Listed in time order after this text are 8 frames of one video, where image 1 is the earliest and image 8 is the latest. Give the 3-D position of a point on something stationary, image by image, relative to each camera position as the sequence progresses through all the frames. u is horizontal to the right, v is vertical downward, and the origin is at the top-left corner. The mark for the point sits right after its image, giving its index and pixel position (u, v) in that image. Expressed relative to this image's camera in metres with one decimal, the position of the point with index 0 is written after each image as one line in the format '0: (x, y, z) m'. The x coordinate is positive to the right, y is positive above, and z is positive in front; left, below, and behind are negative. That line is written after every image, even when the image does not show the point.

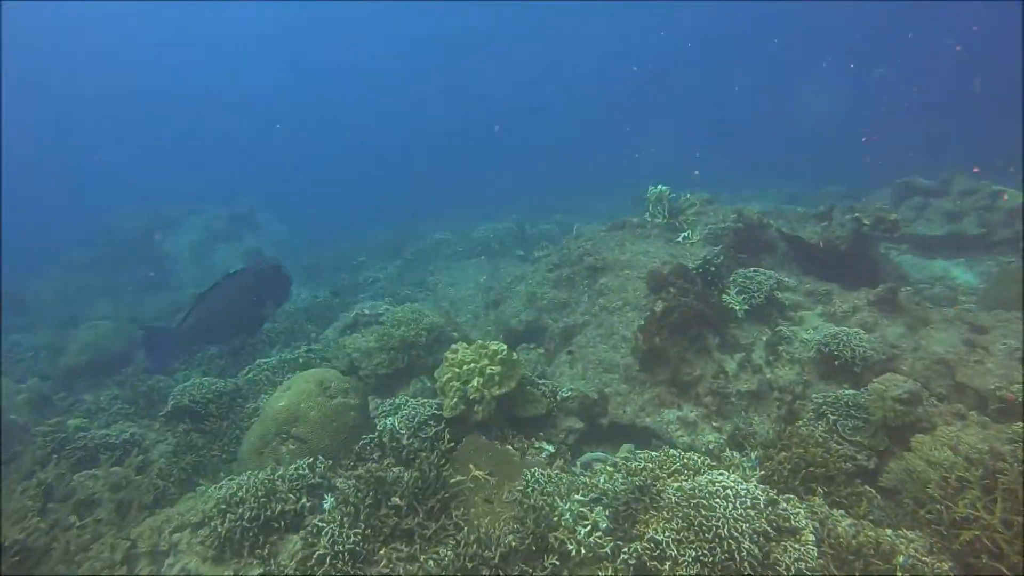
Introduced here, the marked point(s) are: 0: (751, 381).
0: (+2.8, -1.1, +5.9) m
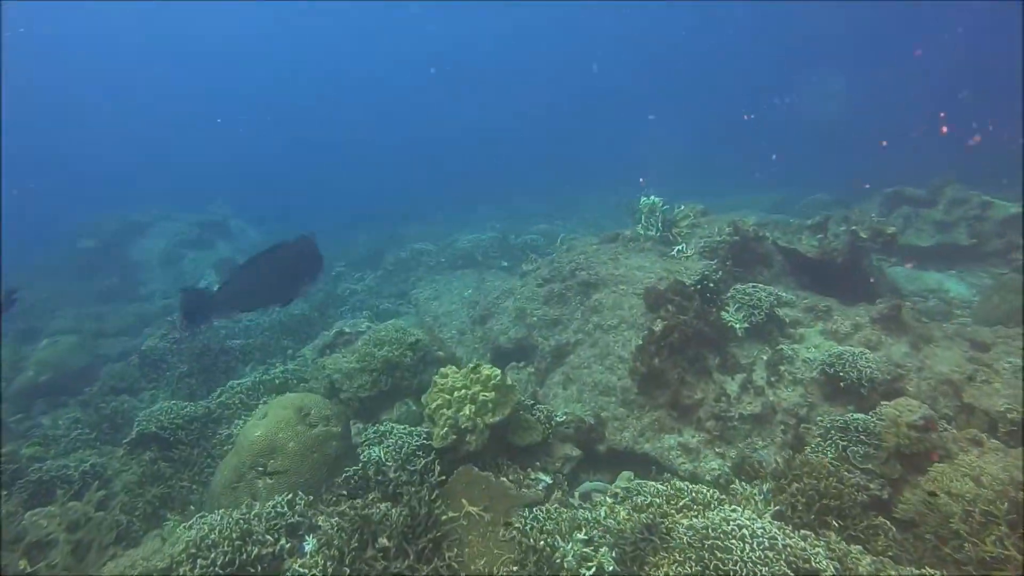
0: (+2.7, -1.3, +5.7) m
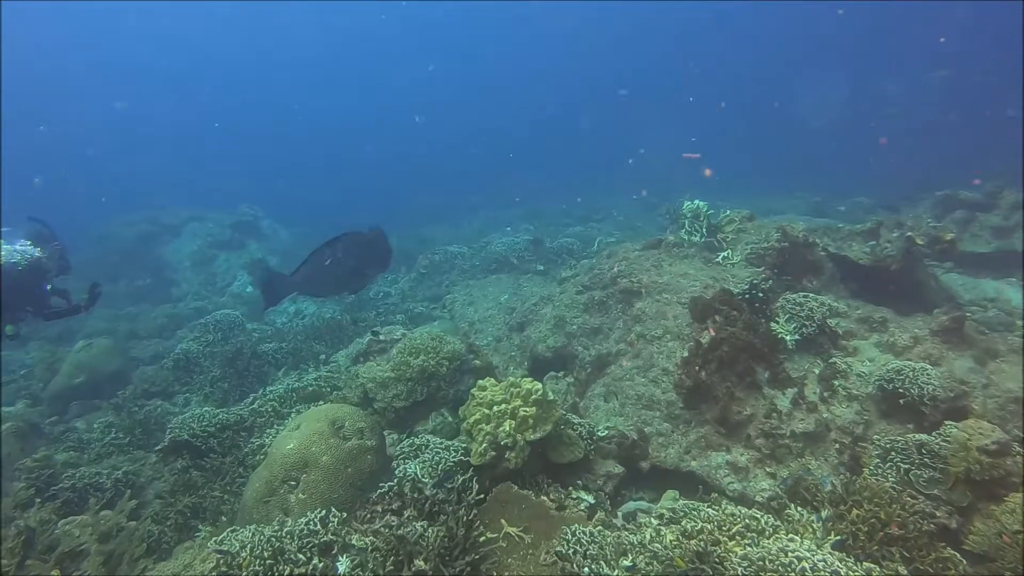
0: (+3.1, -1.4, +5.4) m
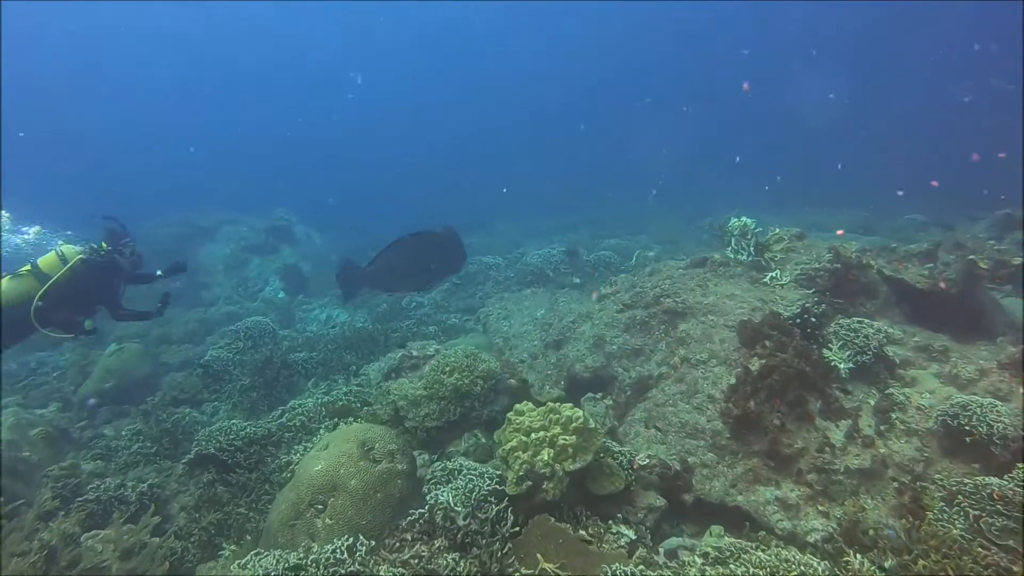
0: (+3.4, -1.7, +5.0) m
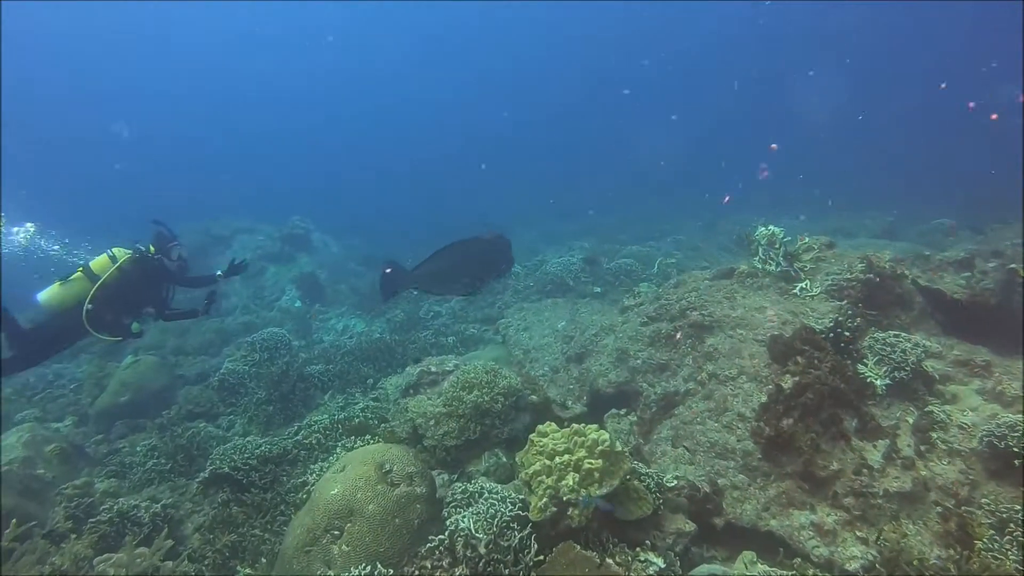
0: (+3.6, -1.8, +4.8) m
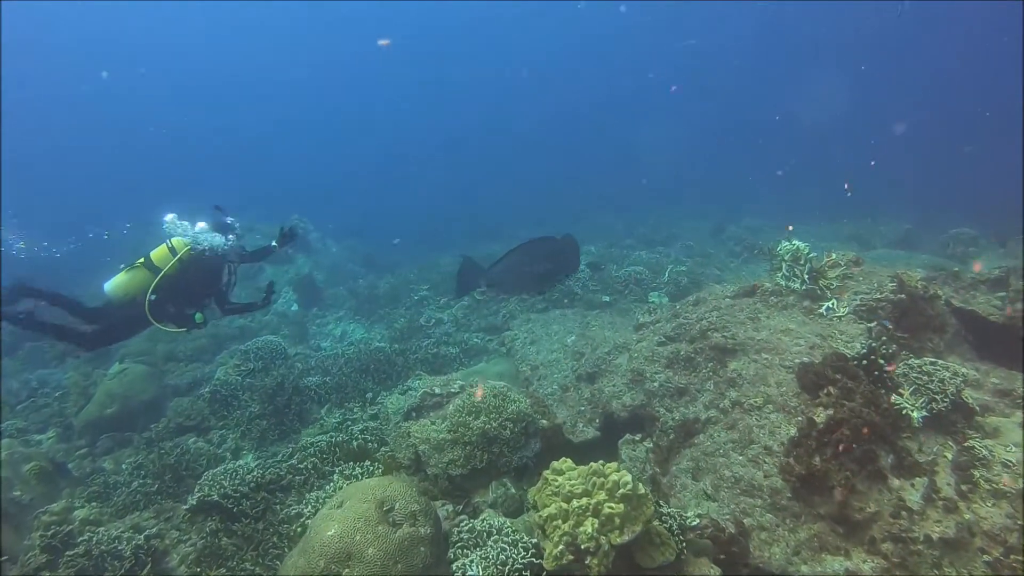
0: (+3.7, -2.0, +4.4) m
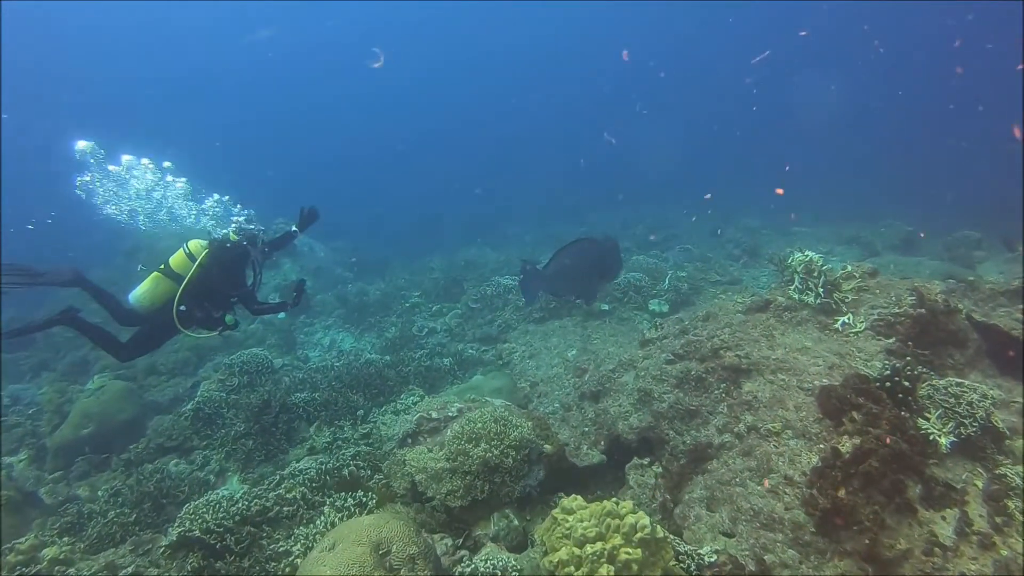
0: (+3.8, -2.2, +4.1) m
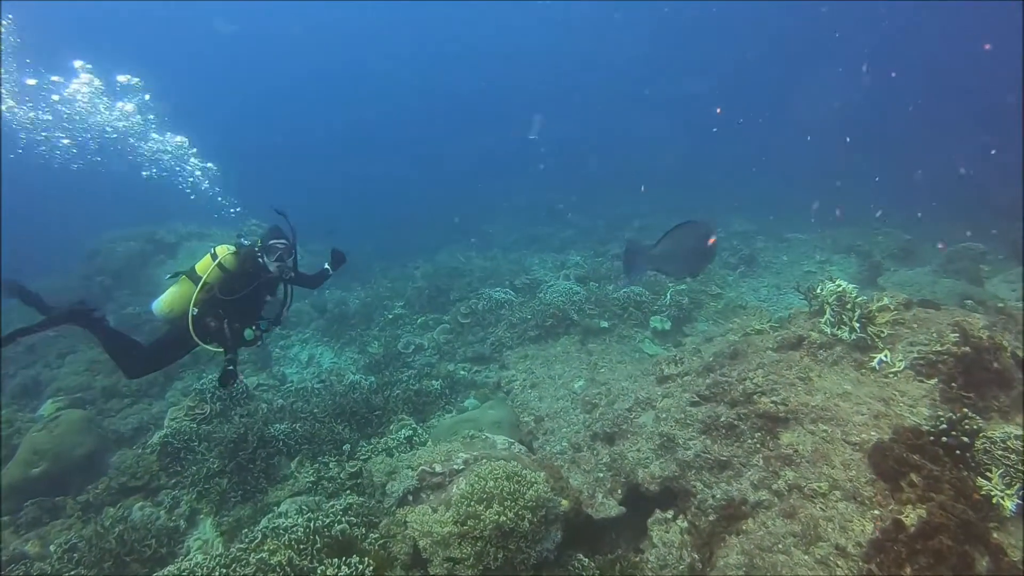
0: (+4.0, -2.6, +3.8) m
